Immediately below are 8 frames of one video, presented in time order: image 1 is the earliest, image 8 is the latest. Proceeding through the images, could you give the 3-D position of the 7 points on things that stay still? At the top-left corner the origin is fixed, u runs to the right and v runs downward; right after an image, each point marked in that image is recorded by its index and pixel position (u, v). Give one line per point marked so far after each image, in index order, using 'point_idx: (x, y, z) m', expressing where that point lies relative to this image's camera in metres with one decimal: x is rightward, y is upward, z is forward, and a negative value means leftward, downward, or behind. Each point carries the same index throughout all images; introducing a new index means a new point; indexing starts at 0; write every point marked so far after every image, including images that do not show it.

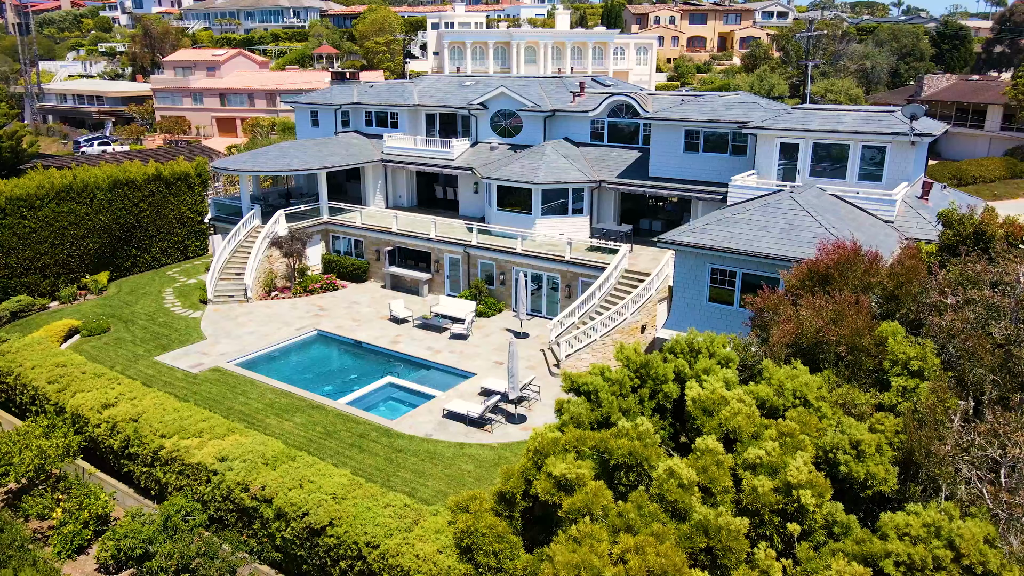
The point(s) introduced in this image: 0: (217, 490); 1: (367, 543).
0: (-7.3, -5.0, +18.1) m
1: (-3.1, -5.4, +15.6) m
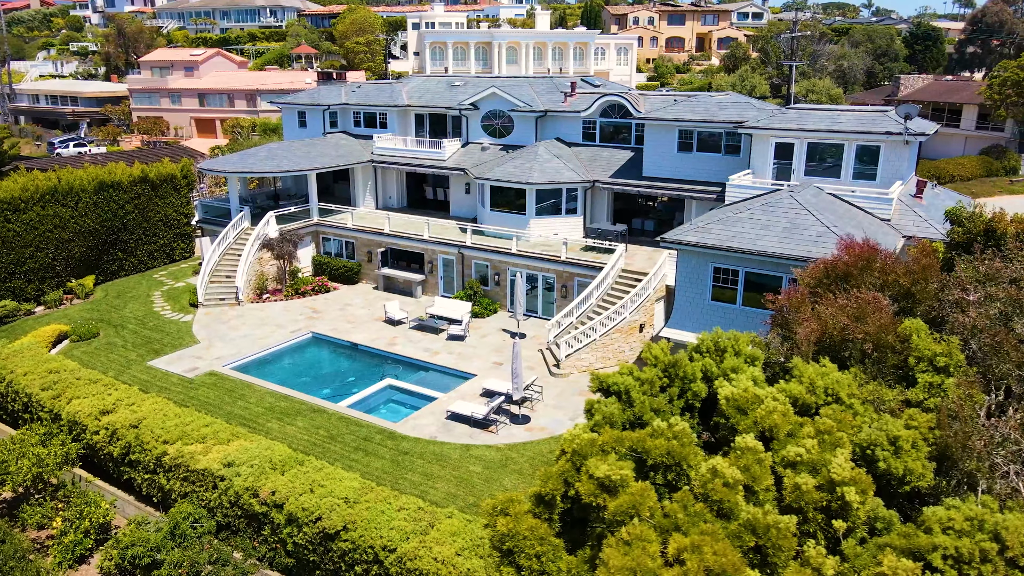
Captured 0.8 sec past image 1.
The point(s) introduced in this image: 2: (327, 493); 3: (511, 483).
0: (-7.0, -5.1, +17.8) m
1: (-2.7, -5.5, +15.5) m
2: (-4.3, -4.8, +17.1) m
3: (0.0, -5.2, +19.4) m
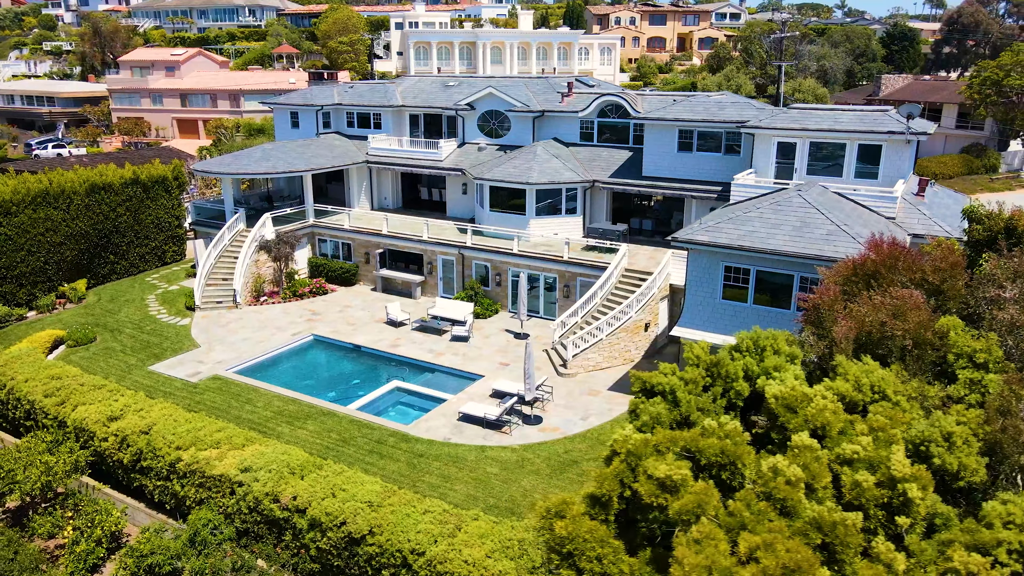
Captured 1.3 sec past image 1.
0: (-6.5, -5.2, +17.6) m
1: (-2.1, -5.5, +15.4) m
2: (-3.8, -4.9, +17.0) m
3: (+0.5, -5.2, +19.4) m
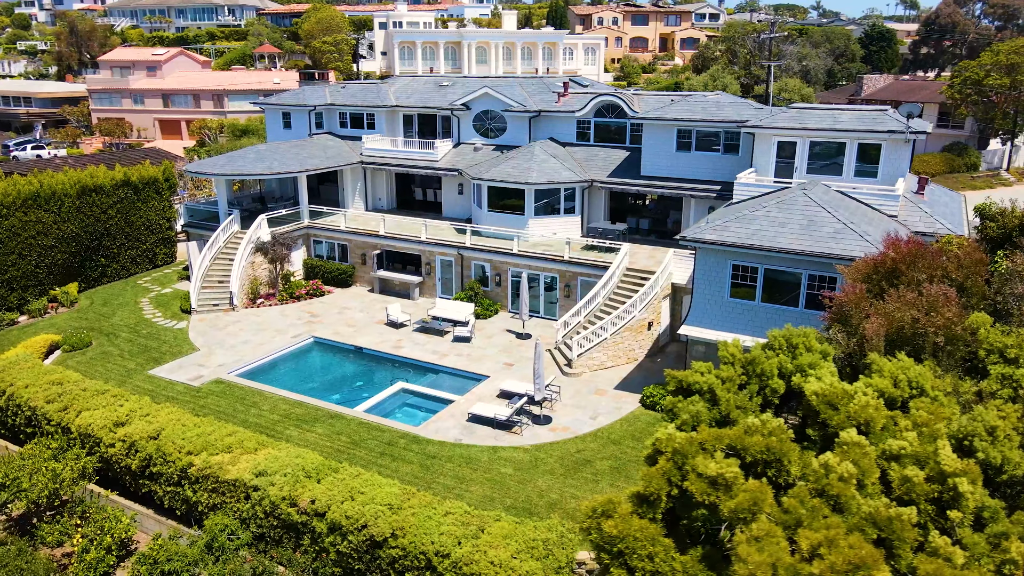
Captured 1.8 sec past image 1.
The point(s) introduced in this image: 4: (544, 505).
0: (-6.0, -5.2, +17.4) m
1: (-1.6, -5.5, +15.3) m
2: (-3.3, -4.9, +16.9) m
3: (+0.9, -5.2, +19.4) m
4: (+0.8, -5.5, +18.5) m
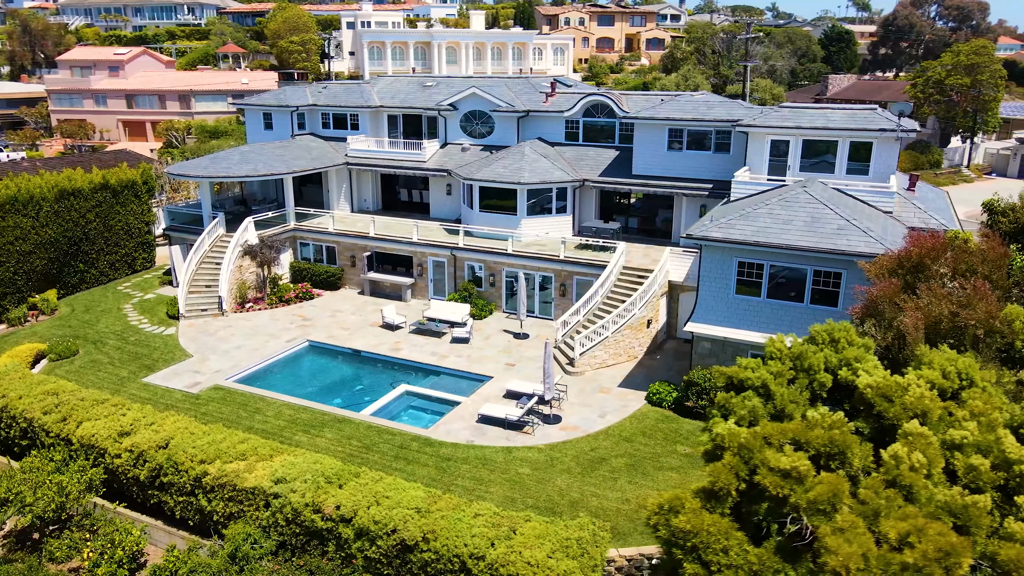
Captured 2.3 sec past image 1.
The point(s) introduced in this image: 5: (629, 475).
0: (-5.4, -5.3, +17.1) m
1: (-0.9, -5.6, +15.3) m
2: (-2.7, -4.9, +16.7) m
3: (+1.4, -5.2, +19.5) m
4: (+1.4, -5.5, +18.5) m
5: (+3.2, -5.1, +19.9) m
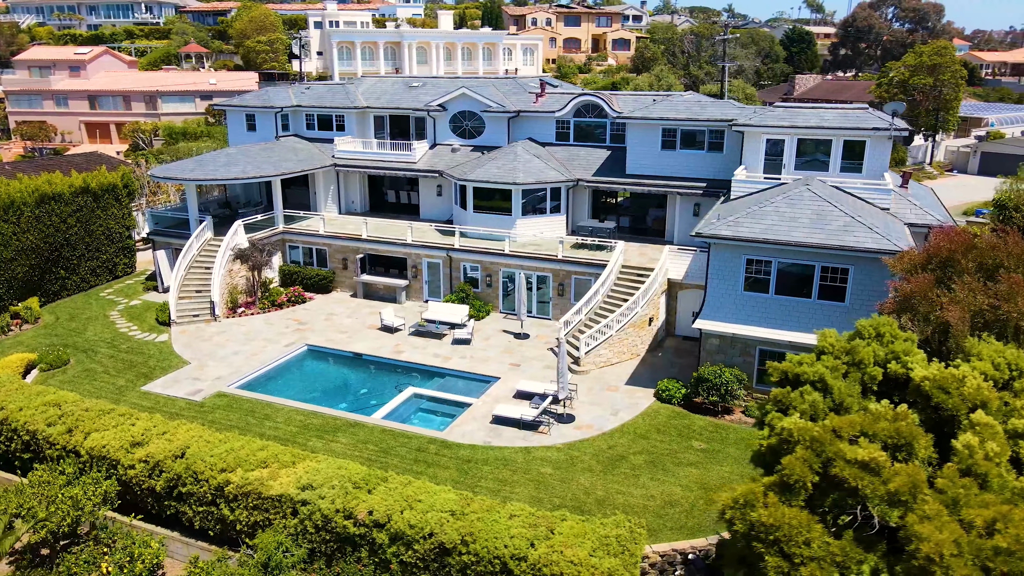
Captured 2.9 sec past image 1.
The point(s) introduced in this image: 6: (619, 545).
0: (-4.6, -5.4, +16.9) m
1: (0.0, -5.6, +15.3) m
2: (-1.9, -5.0, +16.6) m
3: (+2.0, -5.2, +19.6) m
4: (+2.1, -5.4, +18.6) m
5: (+3.8, -5.0, +20.1) m
6: (+2.3, -5.4, +15.5) m
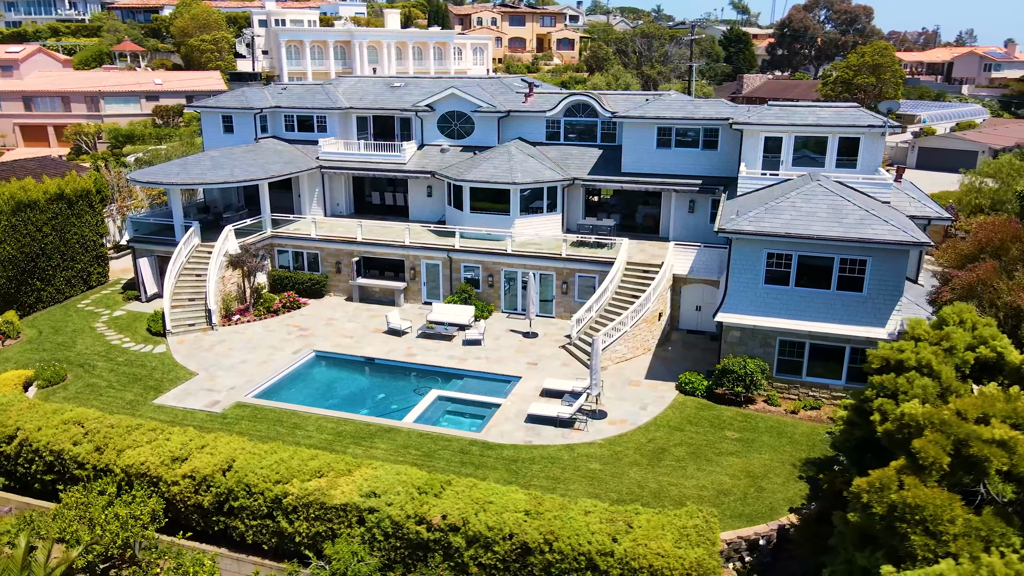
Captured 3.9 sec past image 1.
0: (-3.0, -5.5, +16.6) m
1: (+1.8, -5.5, +15.4) m
2: (-0.2, -5.0, +16.6) m
3: (+3.4, -5.1, +19.9) m
4: (+3.6, -5.4, +19.0) m
5: (+5.1, -4.9, +20.6) m
6: (+4.0, -5.3, +15.8) m
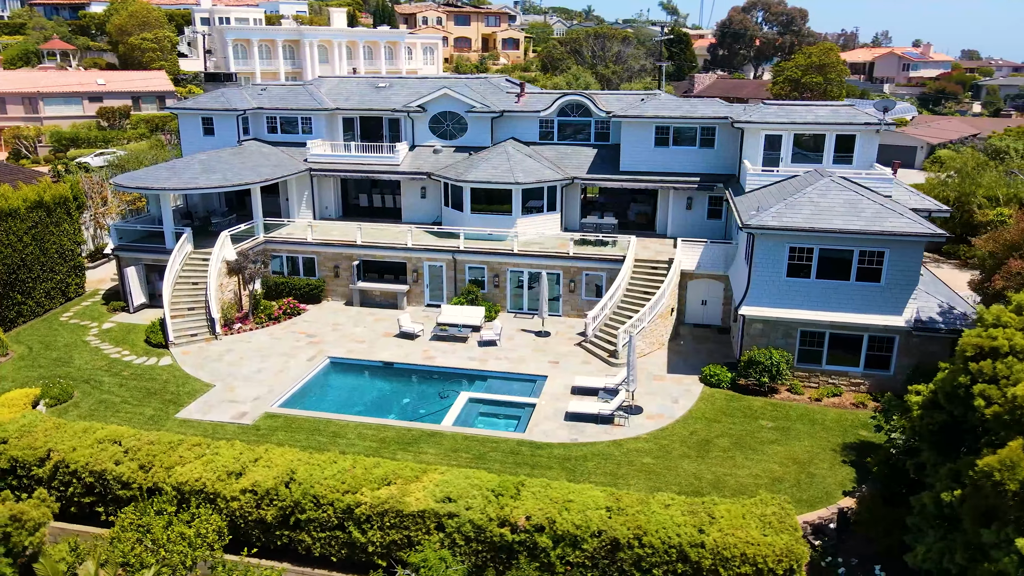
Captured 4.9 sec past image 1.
0: (-1.1, -5.5, +16.5) m
1: (+3.8, -5.5, +15.7) m
2: (+1.7, -5.0, +16.7) m
3: (+5.0, -5.0, +20.3) m
4: (+5.2, -5.2, +19.4) m
5: (+6.6, -4.7, +21.2) m
6: (+6.0, -5.2, +16.4) m
